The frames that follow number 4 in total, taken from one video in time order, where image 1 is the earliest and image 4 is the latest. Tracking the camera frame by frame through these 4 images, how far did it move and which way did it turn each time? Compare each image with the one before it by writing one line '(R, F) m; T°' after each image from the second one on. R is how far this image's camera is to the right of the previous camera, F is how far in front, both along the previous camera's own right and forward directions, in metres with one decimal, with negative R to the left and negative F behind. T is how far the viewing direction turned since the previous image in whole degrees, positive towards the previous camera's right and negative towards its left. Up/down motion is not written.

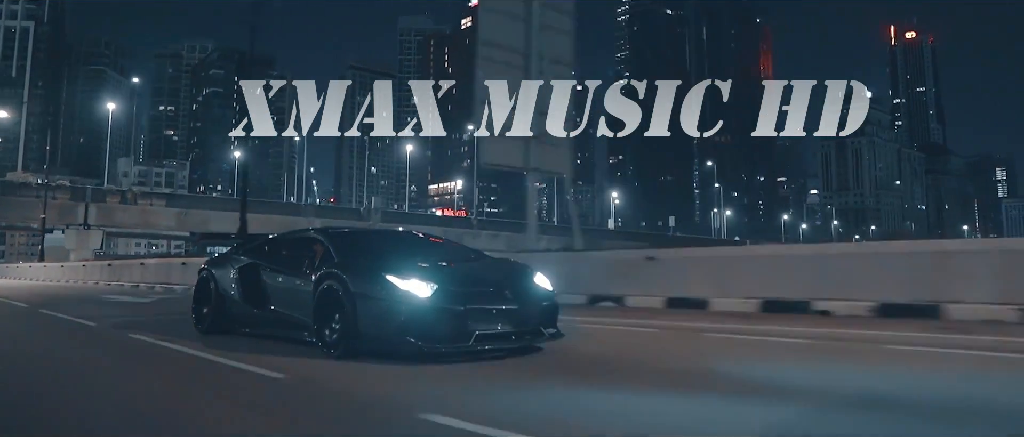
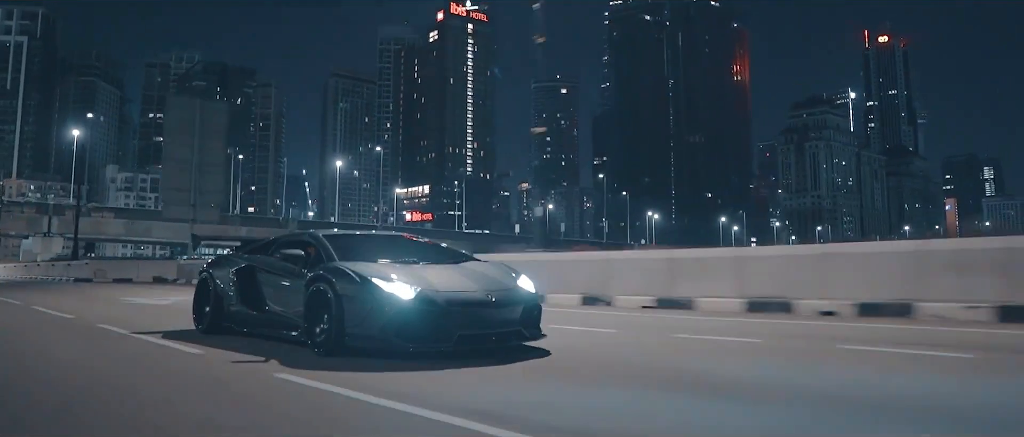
(-0.4, +0.3) m; +4°
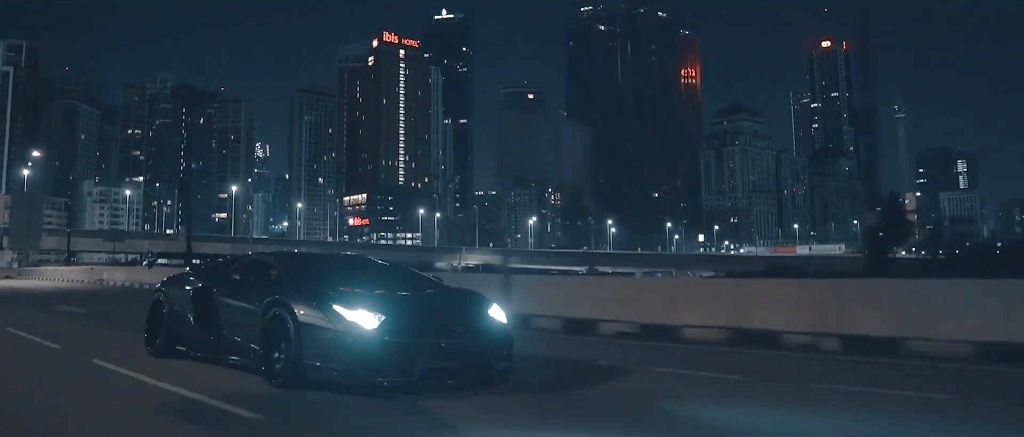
(+0.7, -0.8) m; -1°
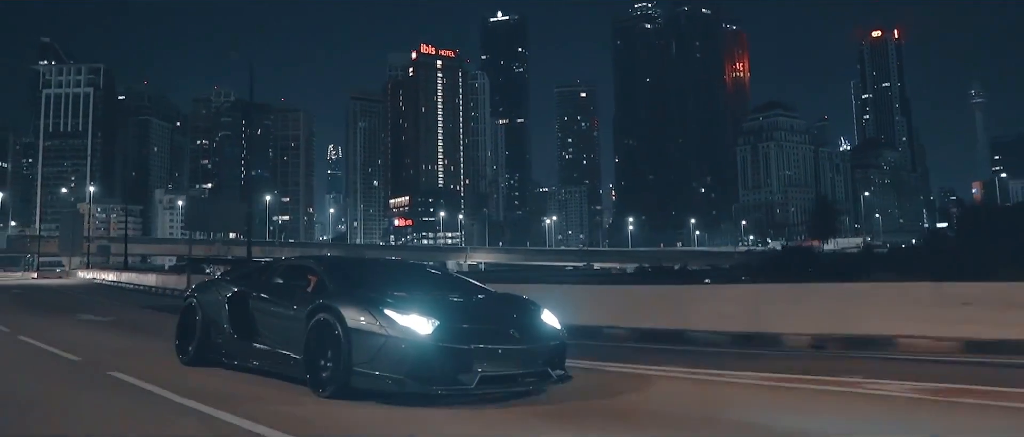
(+0.4, -0.4) m; -5°
